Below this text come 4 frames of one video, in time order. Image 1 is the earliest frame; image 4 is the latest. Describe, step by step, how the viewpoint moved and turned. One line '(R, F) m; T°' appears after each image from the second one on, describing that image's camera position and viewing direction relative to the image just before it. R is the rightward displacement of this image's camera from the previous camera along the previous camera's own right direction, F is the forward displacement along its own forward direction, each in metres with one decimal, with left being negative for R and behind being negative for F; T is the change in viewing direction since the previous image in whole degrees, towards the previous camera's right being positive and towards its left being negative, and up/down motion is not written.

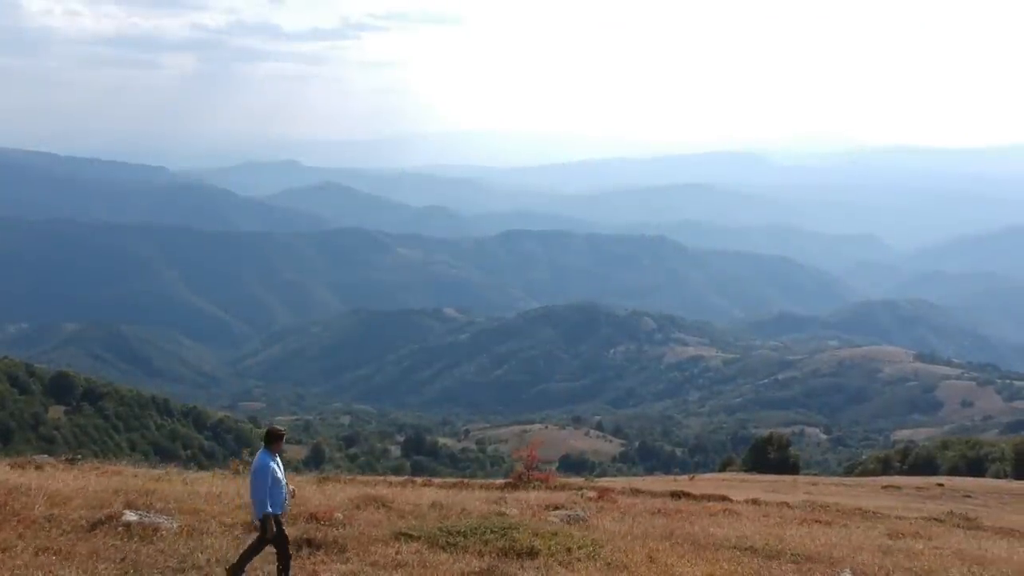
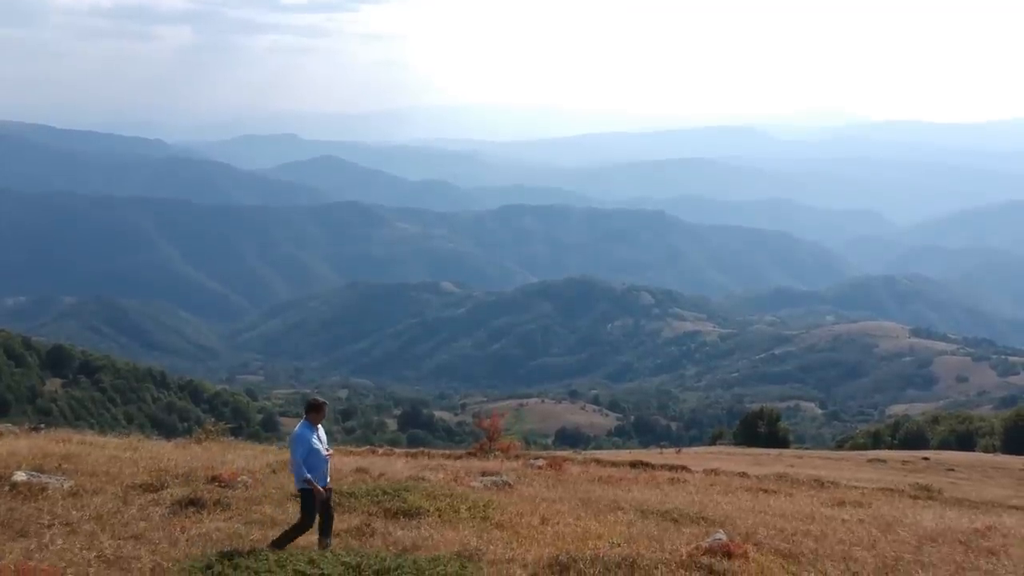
(+2.5, -0.4) m; 0°
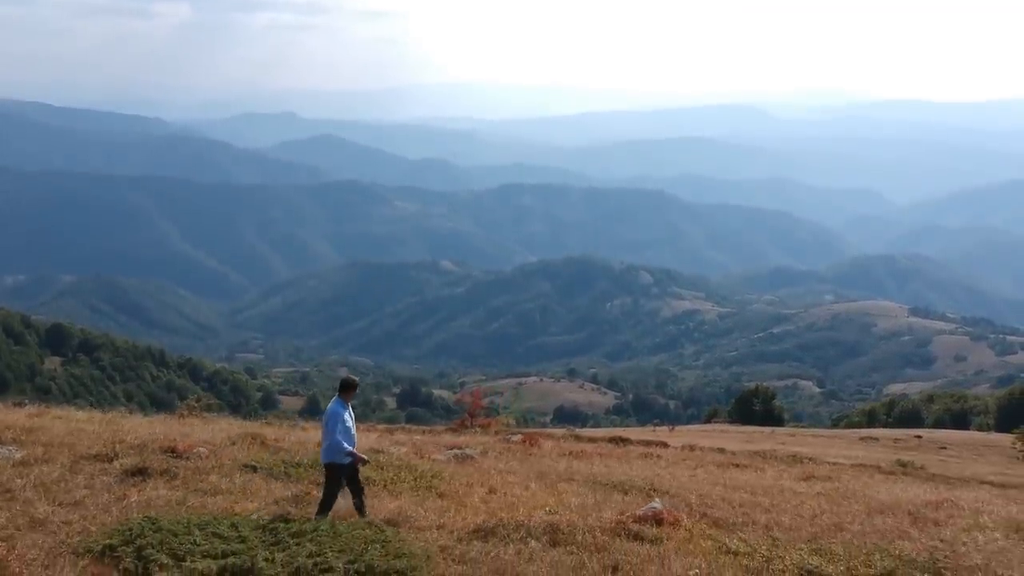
(+1.3, -0.3) m; 0°
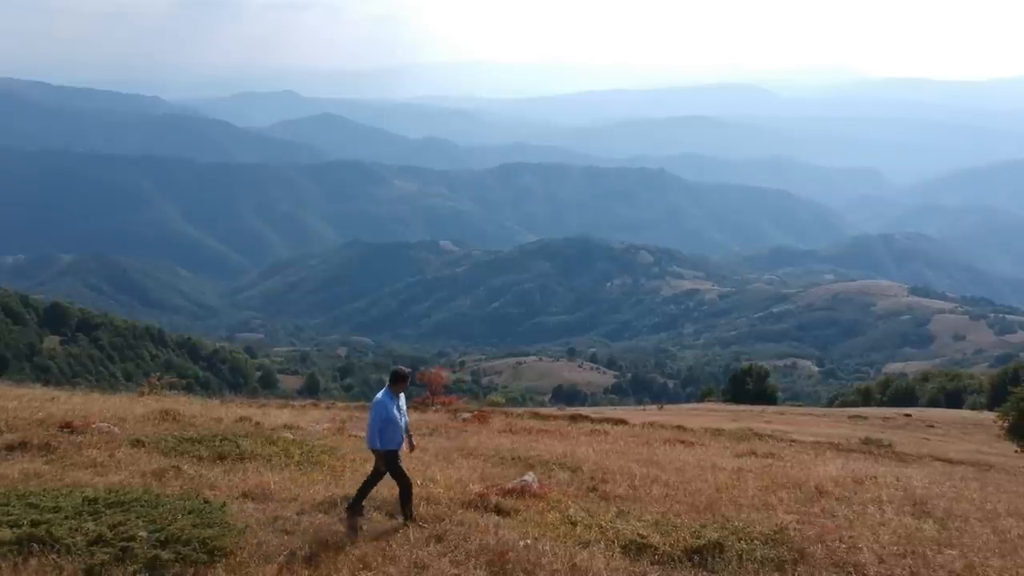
(+2.8, -0.1) m; 0°
